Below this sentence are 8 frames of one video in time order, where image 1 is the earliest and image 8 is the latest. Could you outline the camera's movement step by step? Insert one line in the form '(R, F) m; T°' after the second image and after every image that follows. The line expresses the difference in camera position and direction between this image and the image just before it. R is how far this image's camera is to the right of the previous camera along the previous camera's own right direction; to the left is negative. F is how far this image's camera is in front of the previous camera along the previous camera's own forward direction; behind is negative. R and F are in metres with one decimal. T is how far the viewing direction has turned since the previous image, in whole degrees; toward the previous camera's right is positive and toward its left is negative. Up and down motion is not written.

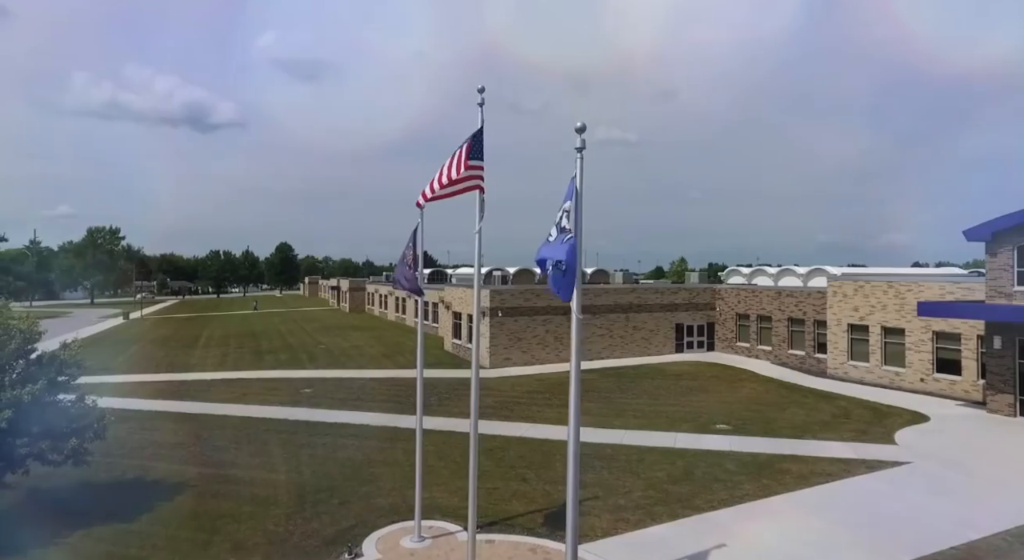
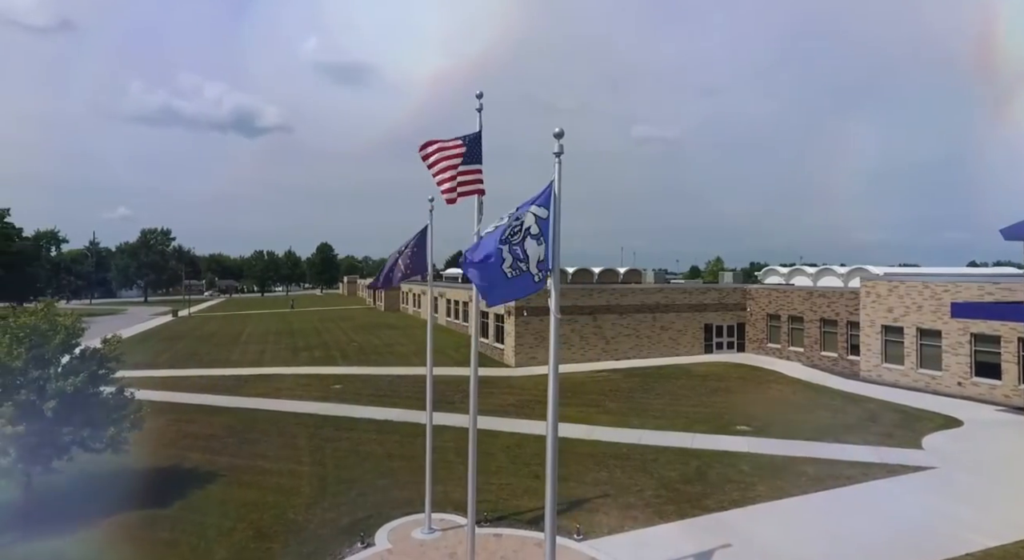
(+0.7, -0.3) m; -4°
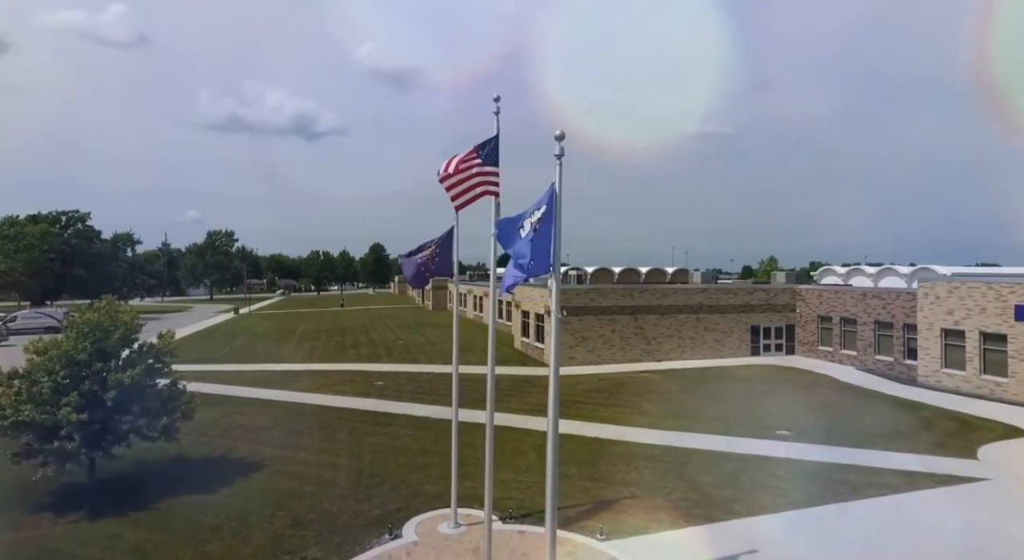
(+0.7, -0.2) m; -5°
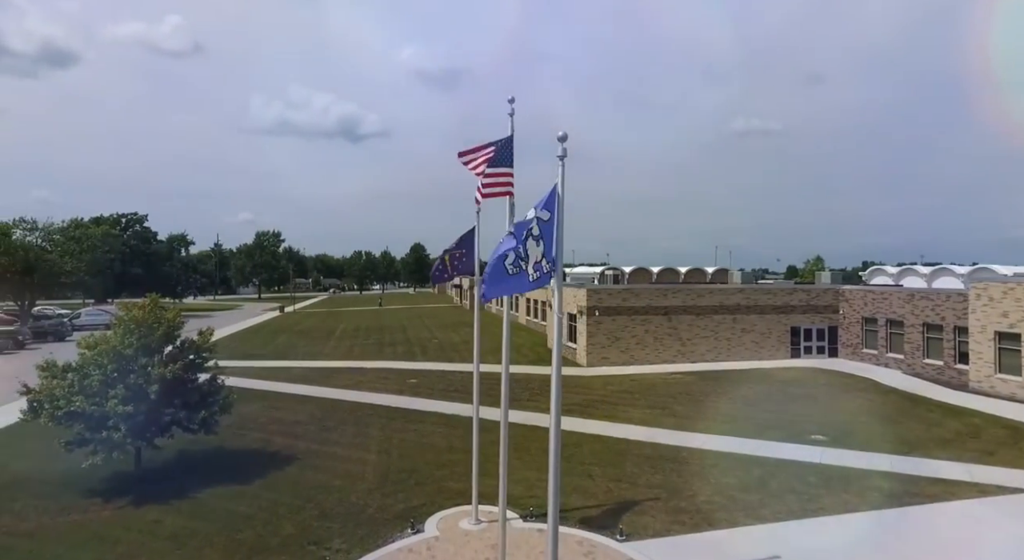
(+0.6, -0.1) m; -4°
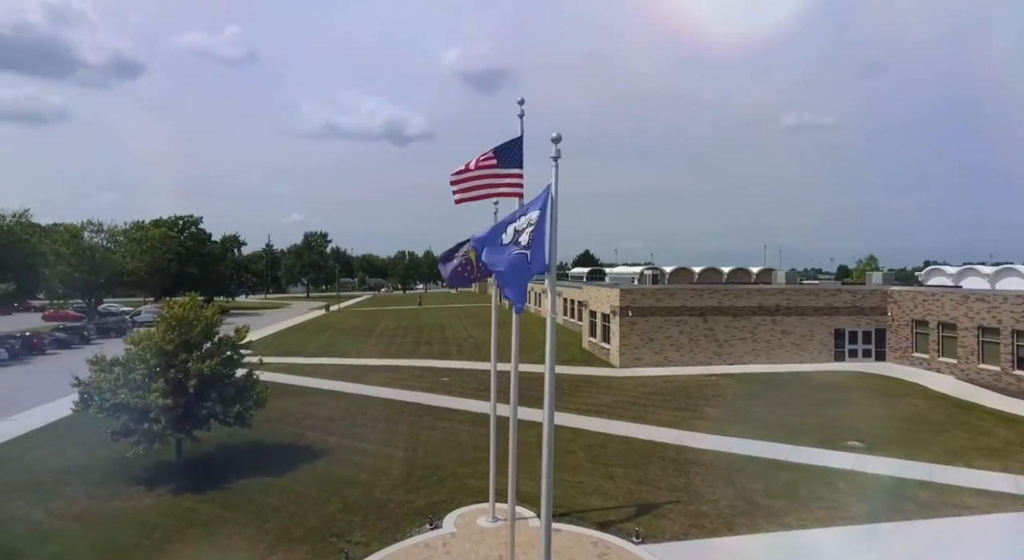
(+0.7, 0.0) m; -5°
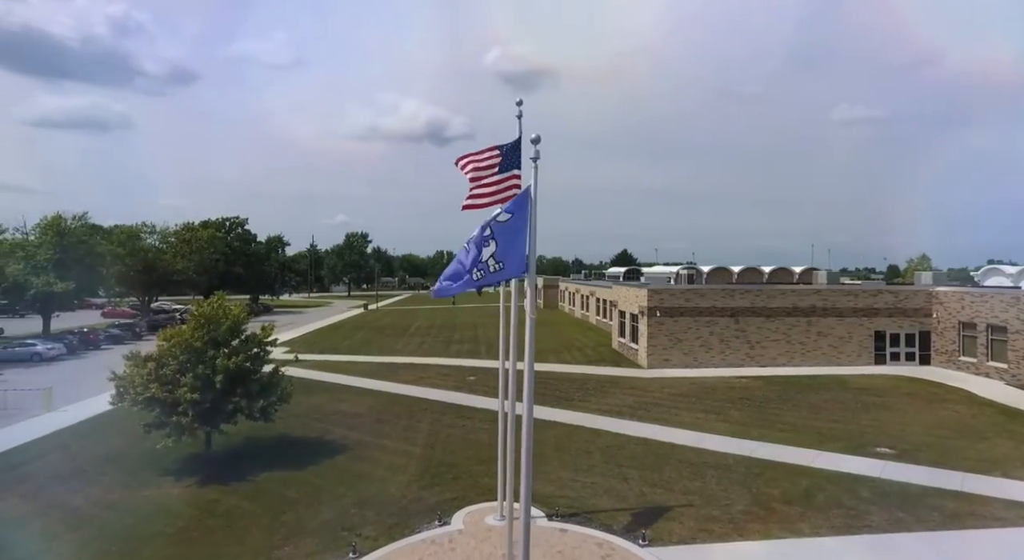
(+0.9, 0.0) m; -5°
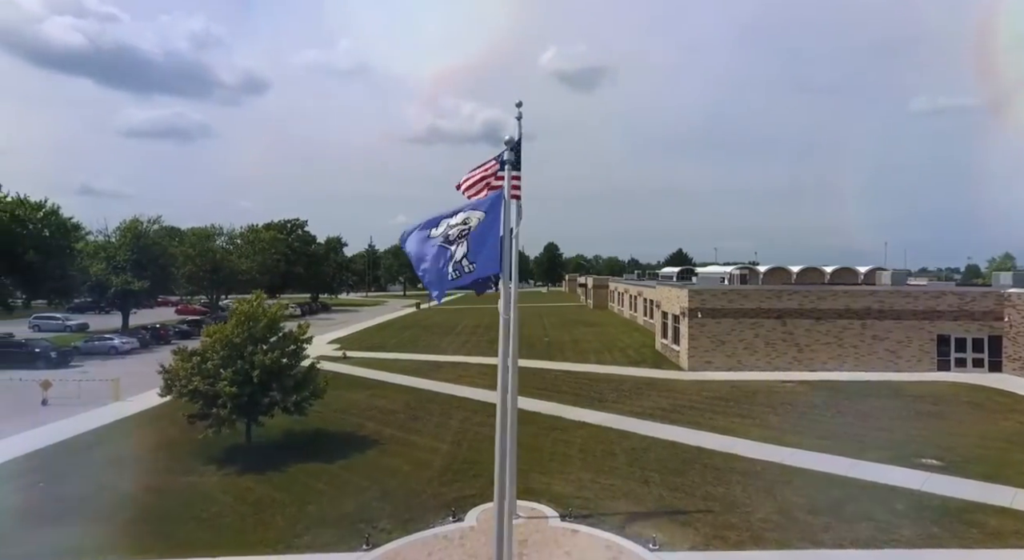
(+1.2, +0.1) m; -6°
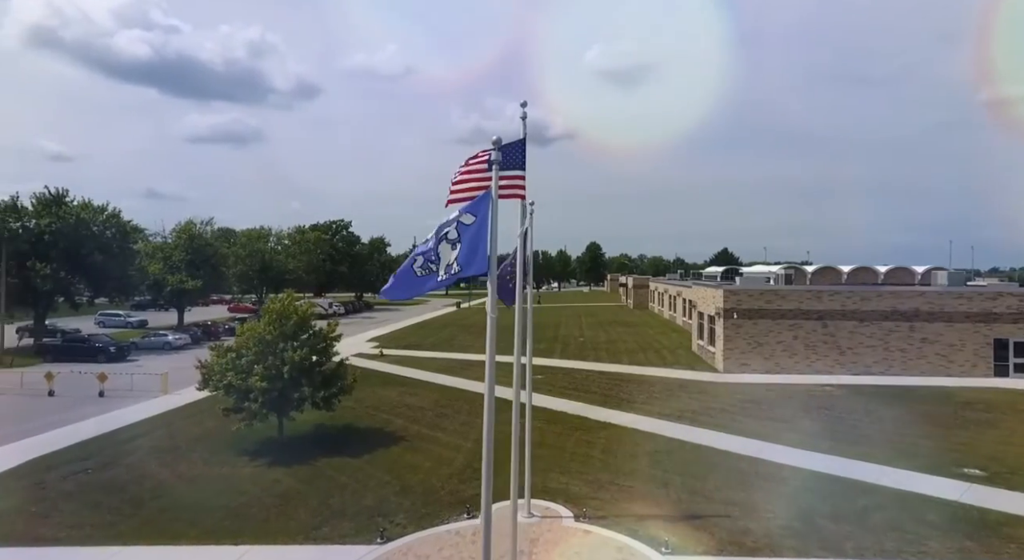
(+0.8, +0.1) m; -5°
